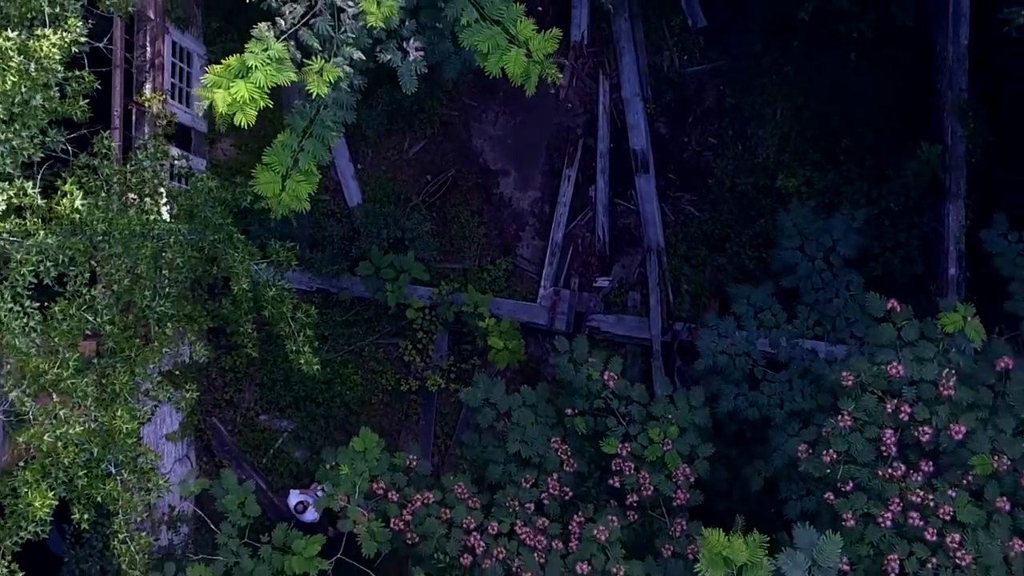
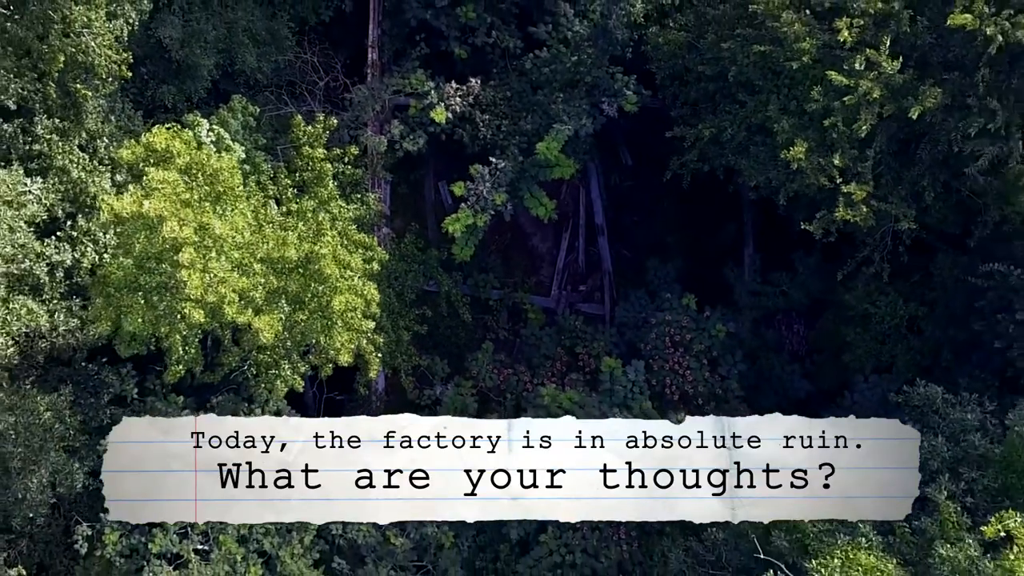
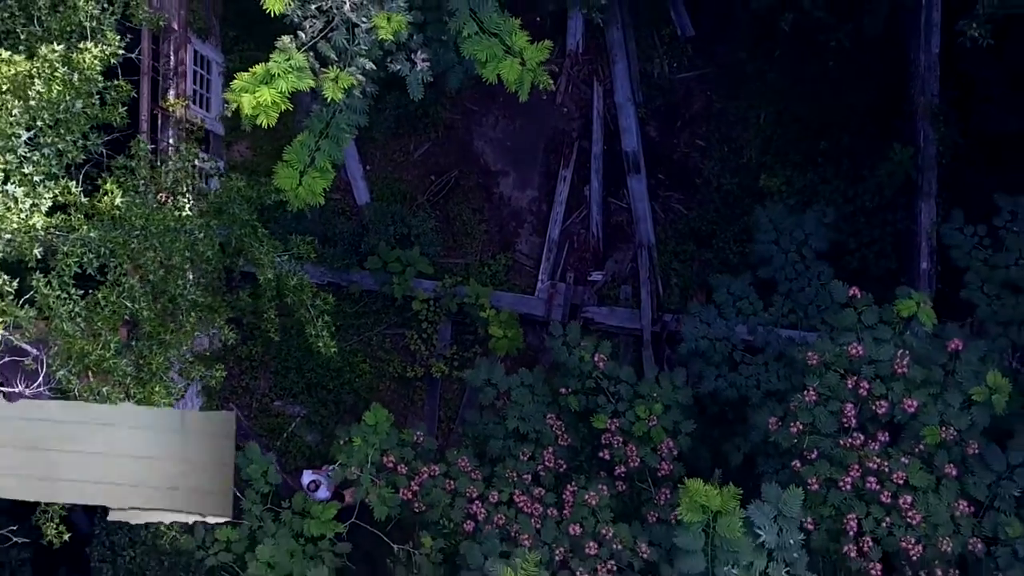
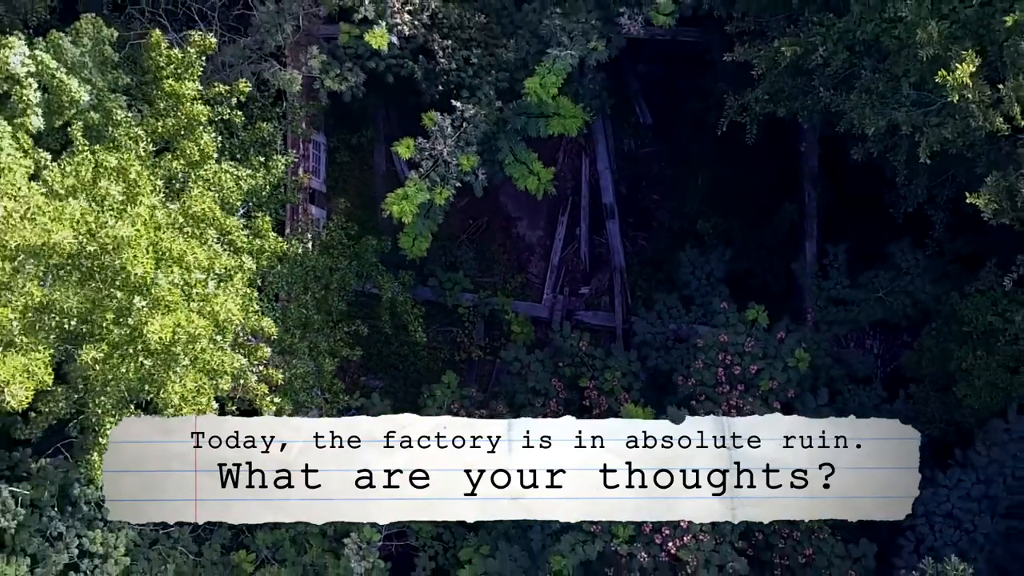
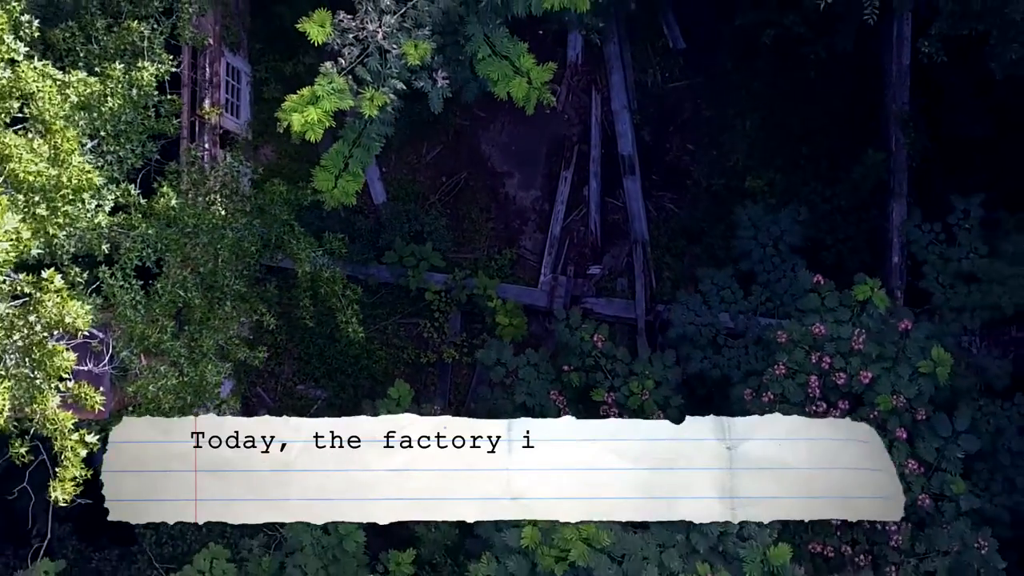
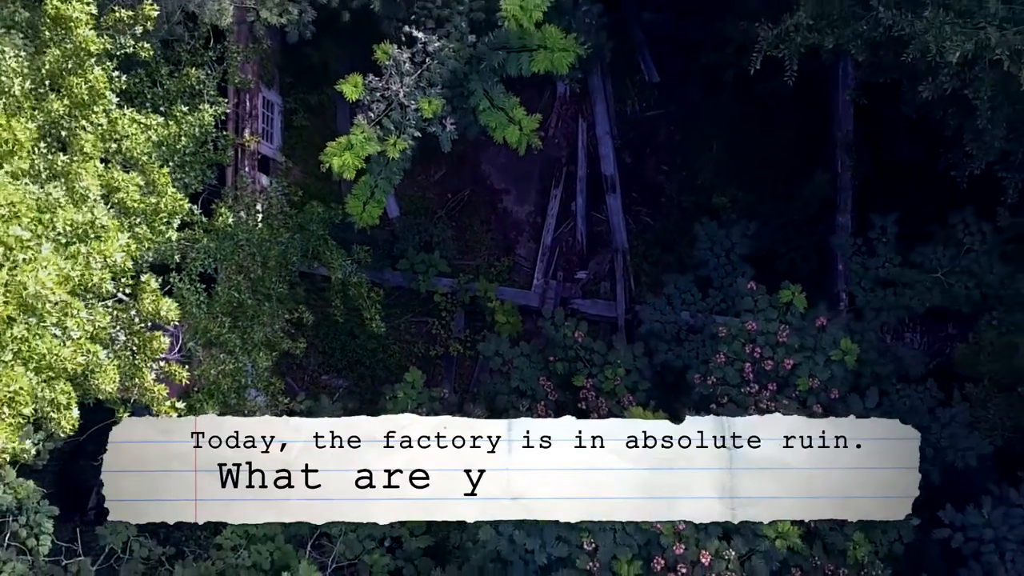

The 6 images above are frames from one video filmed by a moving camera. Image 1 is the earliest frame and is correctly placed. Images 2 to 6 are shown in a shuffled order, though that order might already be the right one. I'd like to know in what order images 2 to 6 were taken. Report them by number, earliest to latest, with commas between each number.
3, 5, 6, 4, 2
